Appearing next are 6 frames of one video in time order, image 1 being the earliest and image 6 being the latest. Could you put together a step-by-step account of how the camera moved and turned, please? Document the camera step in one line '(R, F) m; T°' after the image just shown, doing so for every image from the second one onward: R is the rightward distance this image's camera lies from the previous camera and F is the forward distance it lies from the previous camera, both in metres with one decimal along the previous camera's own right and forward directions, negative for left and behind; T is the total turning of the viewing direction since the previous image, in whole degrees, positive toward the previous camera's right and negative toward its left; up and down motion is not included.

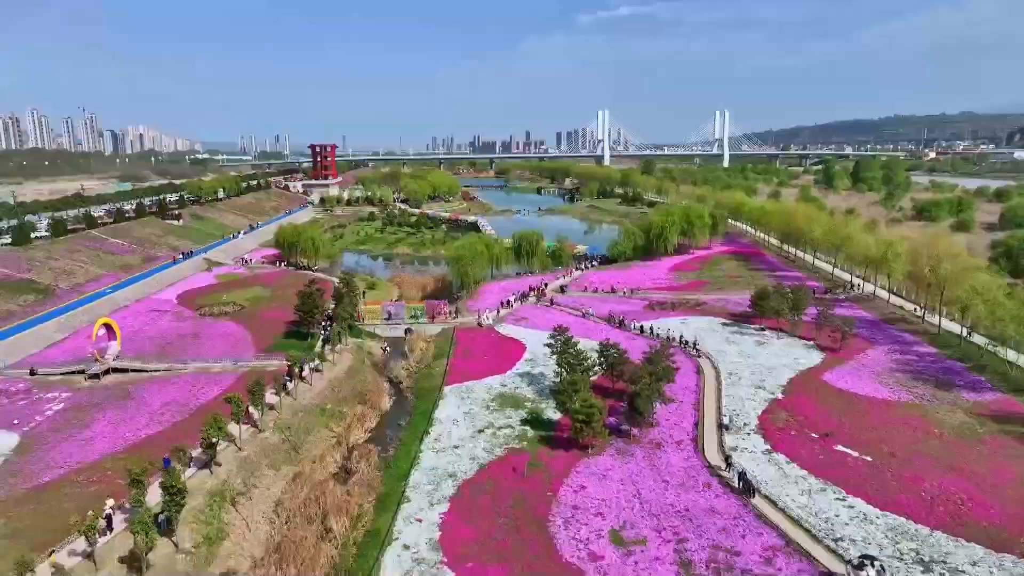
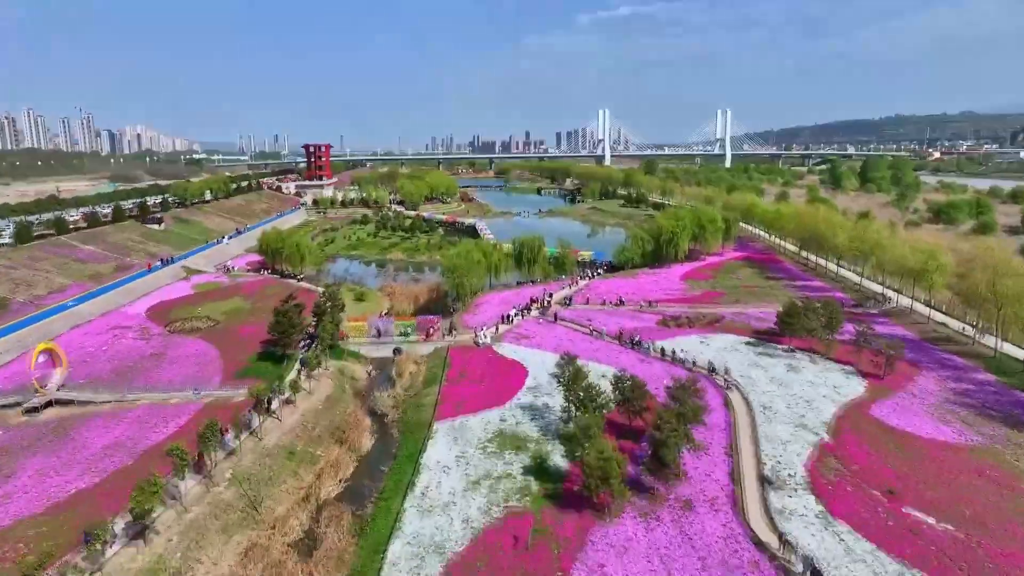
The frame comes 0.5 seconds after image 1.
(0.0, +3.1) m; 0°
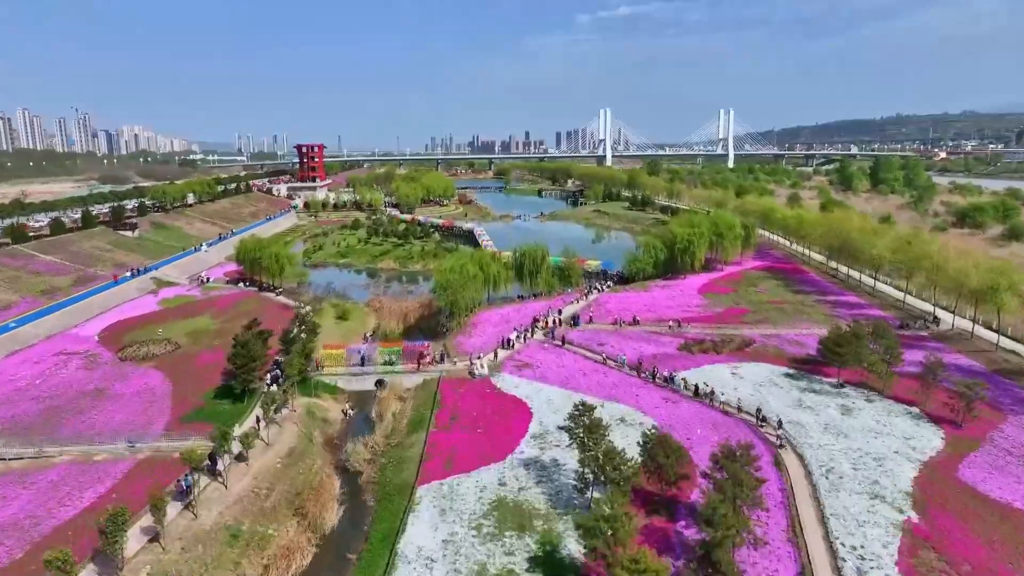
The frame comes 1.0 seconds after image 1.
(0.0, +3.9) m; 0°
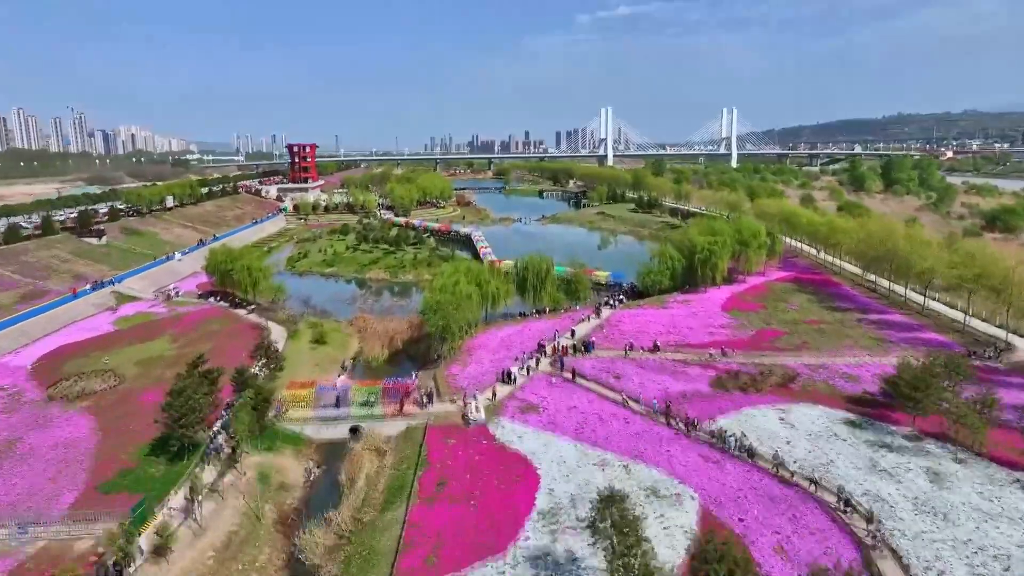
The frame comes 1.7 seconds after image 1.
(0.0, +4.2) m; 0°
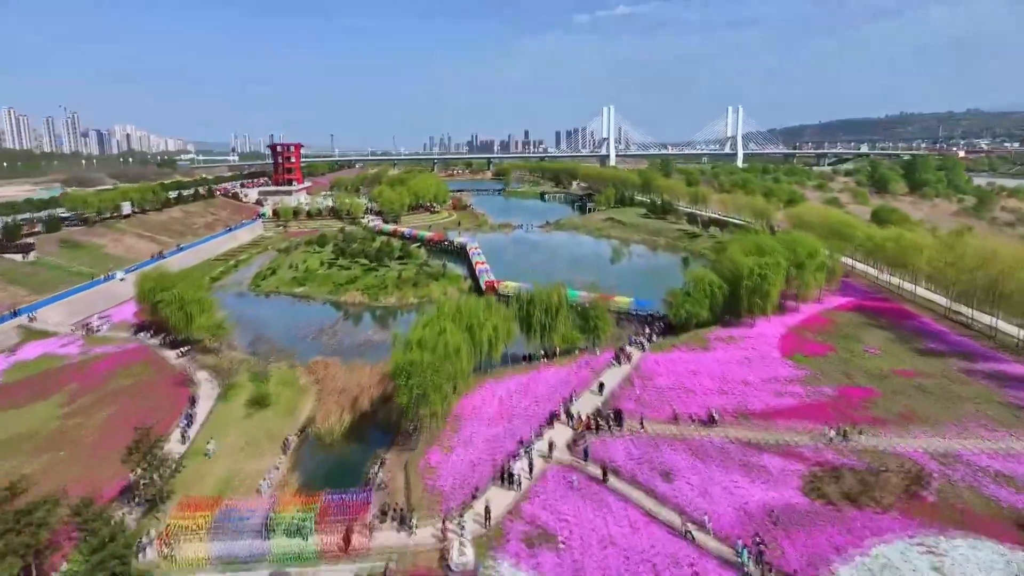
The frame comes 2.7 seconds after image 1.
(-0.1, +7.2) m; 0°
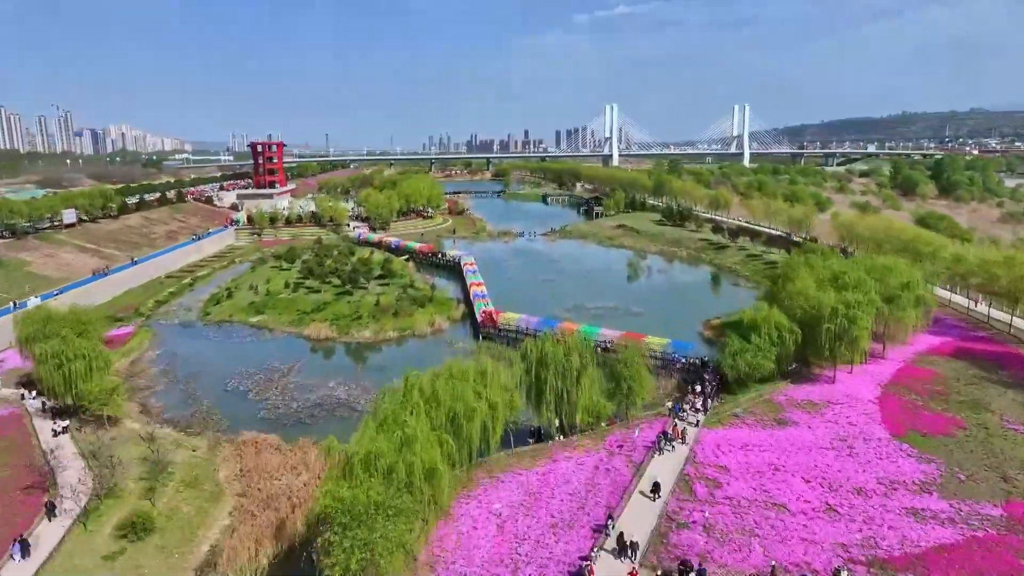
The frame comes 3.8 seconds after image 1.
(-0.1, +7.4) m; 0°
